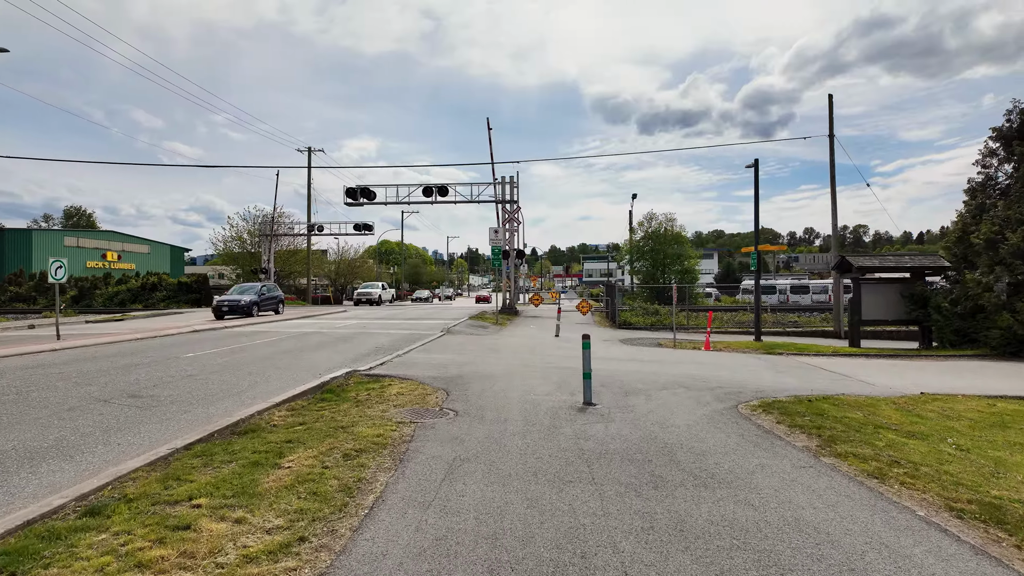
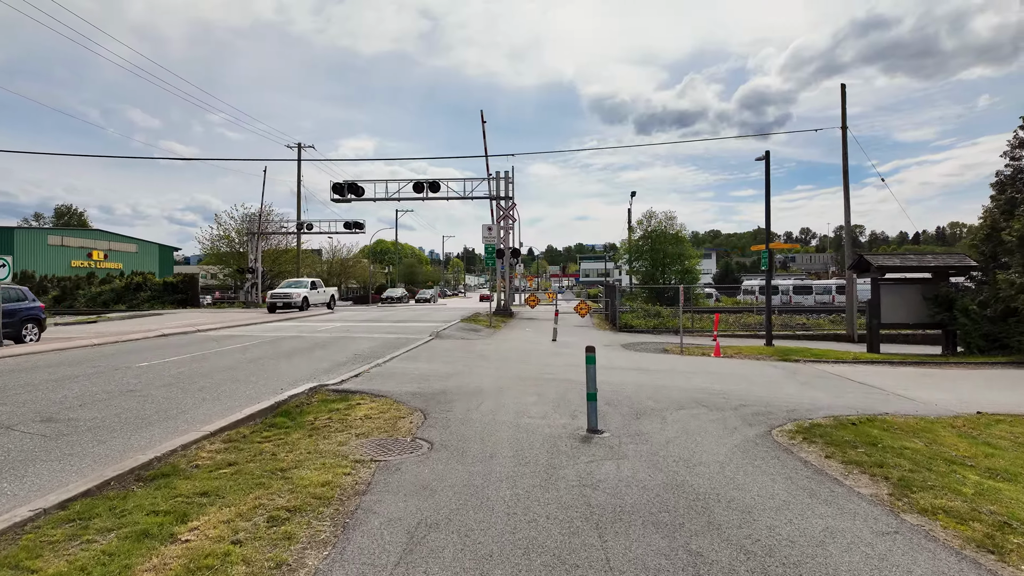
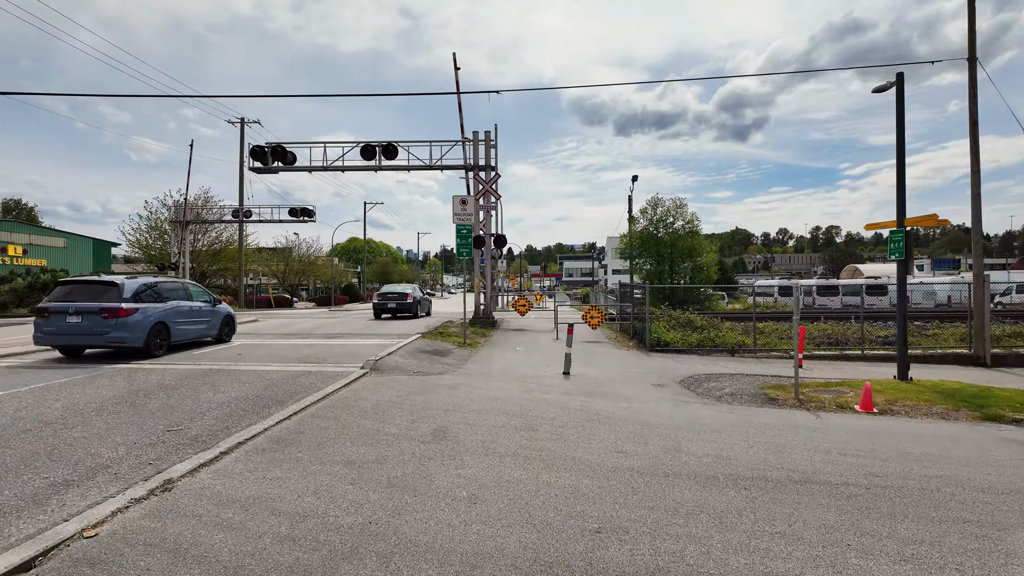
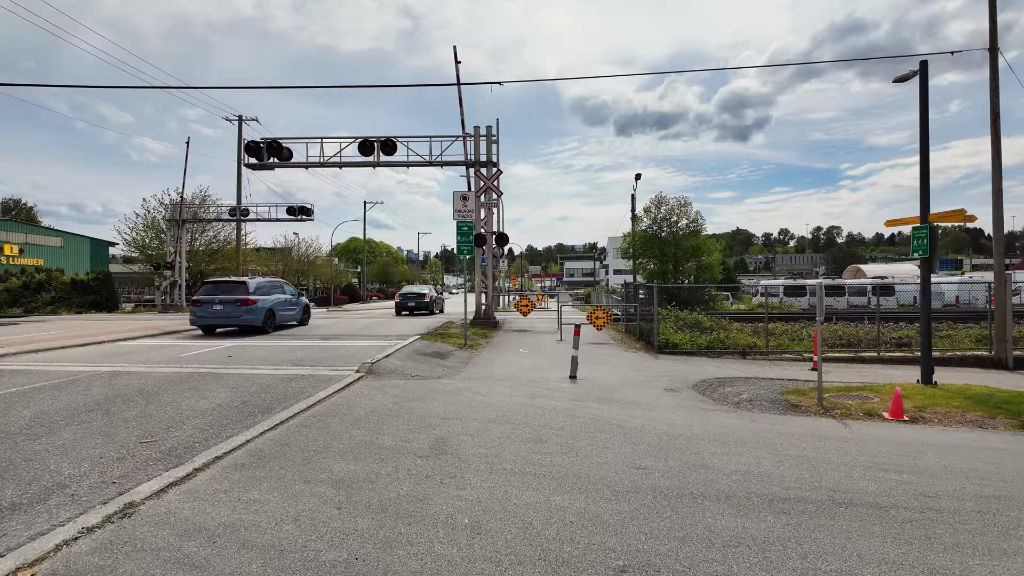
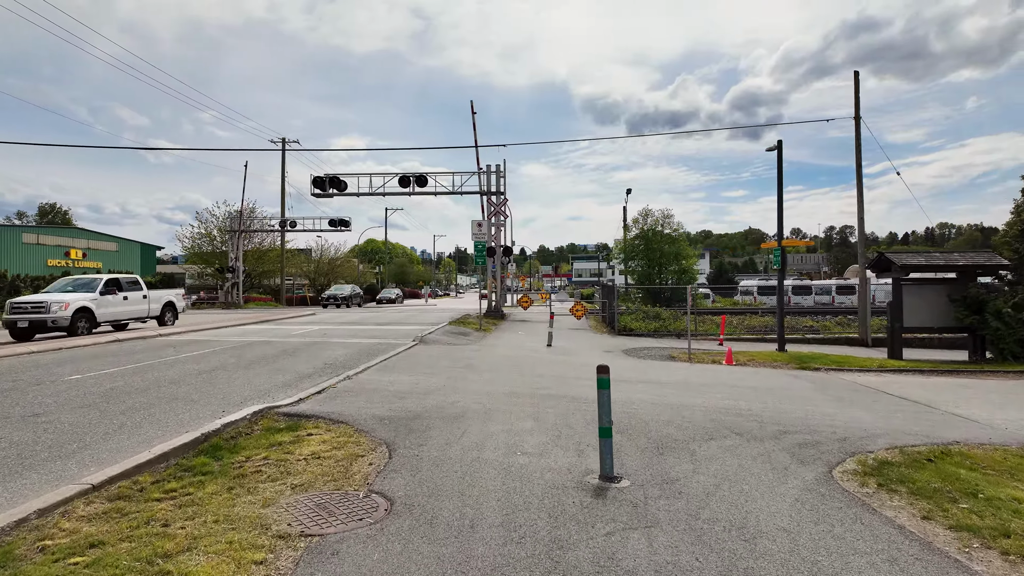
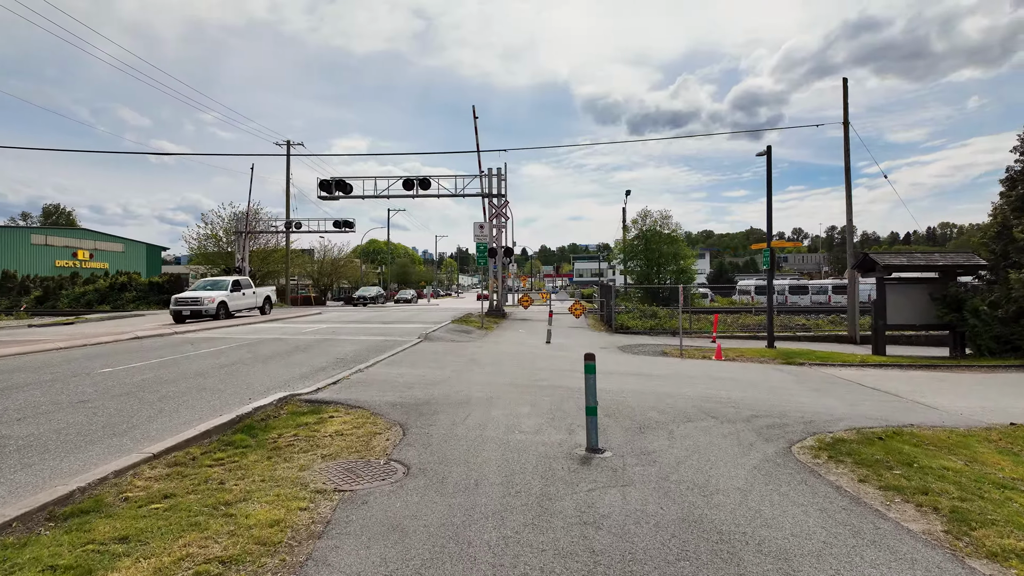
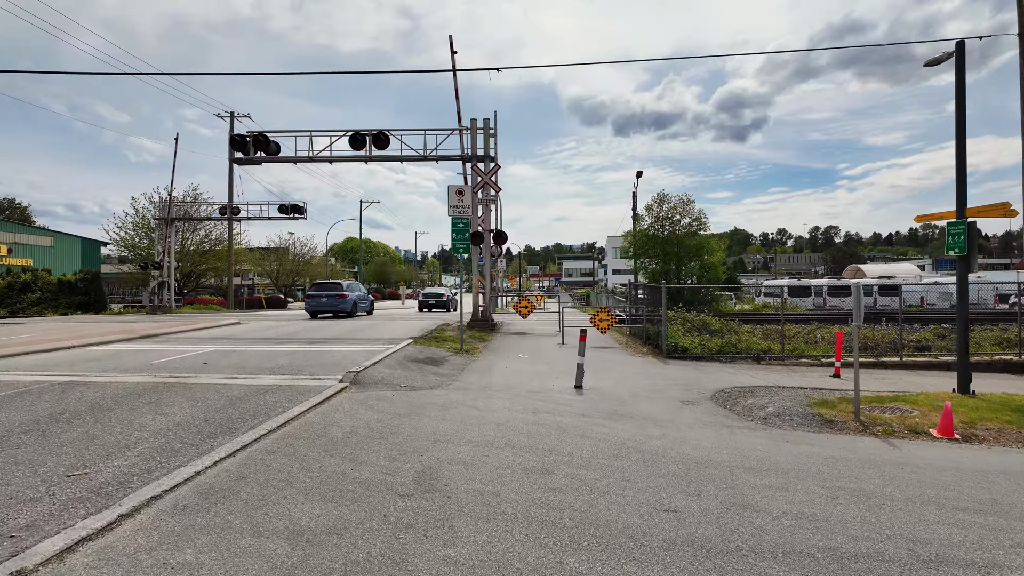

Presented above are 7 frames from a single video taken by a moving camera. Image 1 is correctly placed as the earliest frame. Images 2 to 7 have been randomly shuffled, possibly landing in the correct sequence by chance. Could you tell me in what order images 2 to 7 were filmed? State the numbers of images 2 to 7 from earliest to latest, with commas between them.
2, 6, 5, 3, 4, 7
